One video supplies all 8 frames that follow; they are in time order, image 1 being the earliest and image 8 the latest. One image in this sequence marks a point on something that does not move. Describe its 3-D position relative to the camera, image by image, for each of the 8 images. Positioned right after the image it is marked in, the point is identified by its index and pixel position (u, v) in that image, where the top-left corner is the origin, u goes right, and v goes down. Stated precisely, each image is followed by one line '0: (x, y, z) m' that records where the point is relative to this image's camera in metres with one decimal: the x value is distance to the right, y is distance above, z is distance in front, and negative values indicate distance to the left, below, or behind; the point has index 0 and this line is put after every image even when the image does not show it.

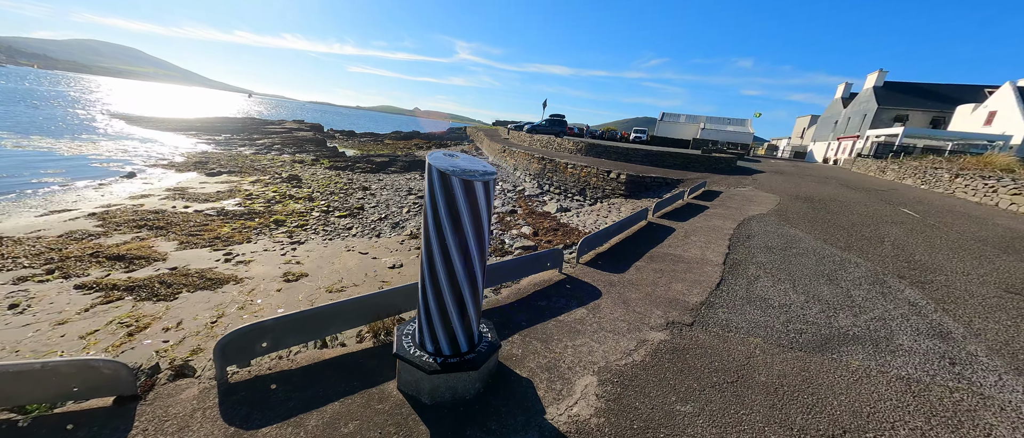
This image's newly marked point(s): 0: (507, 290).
0: (-0.1, -0.9, +4.2) m
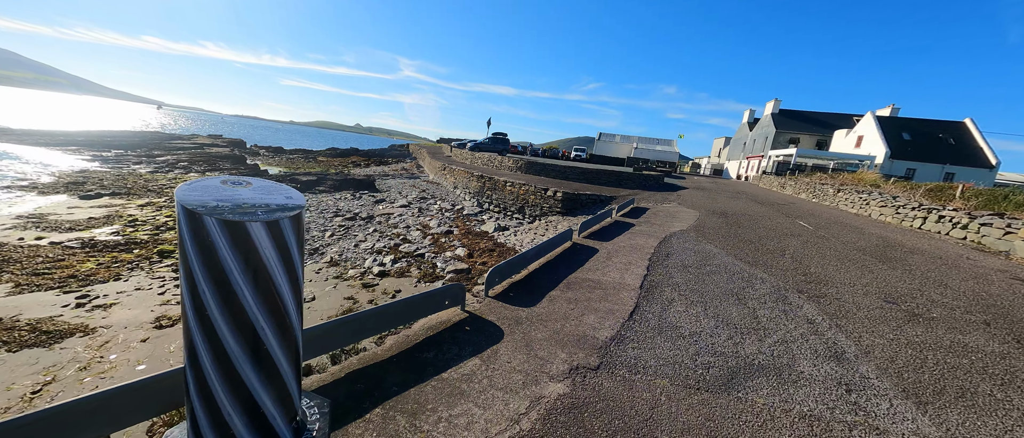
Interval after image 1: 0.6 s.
0: (-1.2, -1.2, +3.6) m
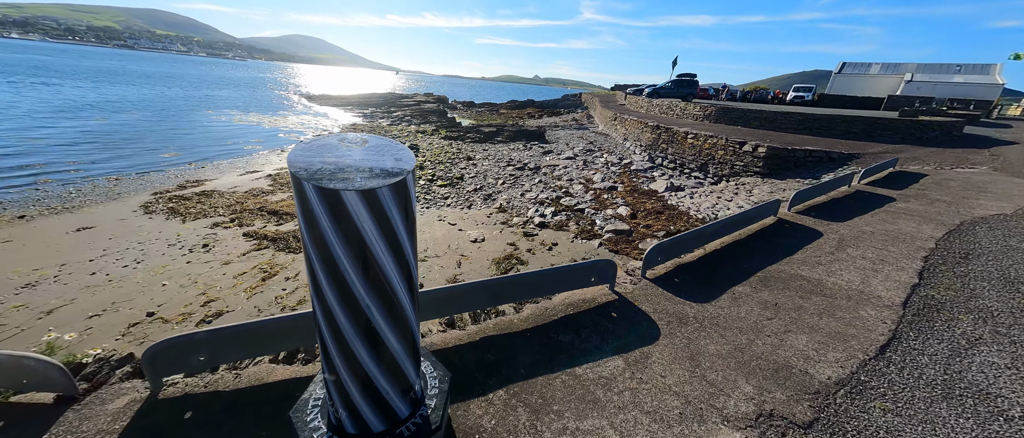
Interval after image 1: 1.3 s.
0: (+0.2, -0.9, +3.3) m
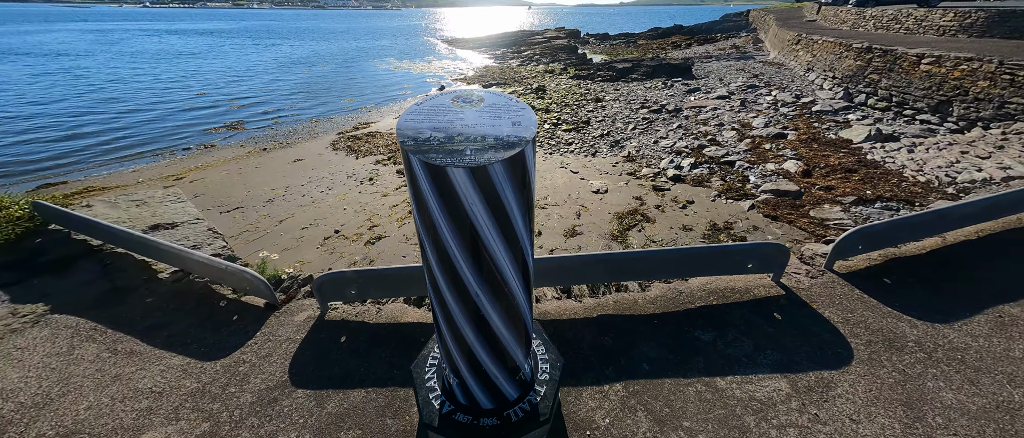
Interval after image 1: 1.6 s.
0: (+1.2, -0.6, +2.8) m
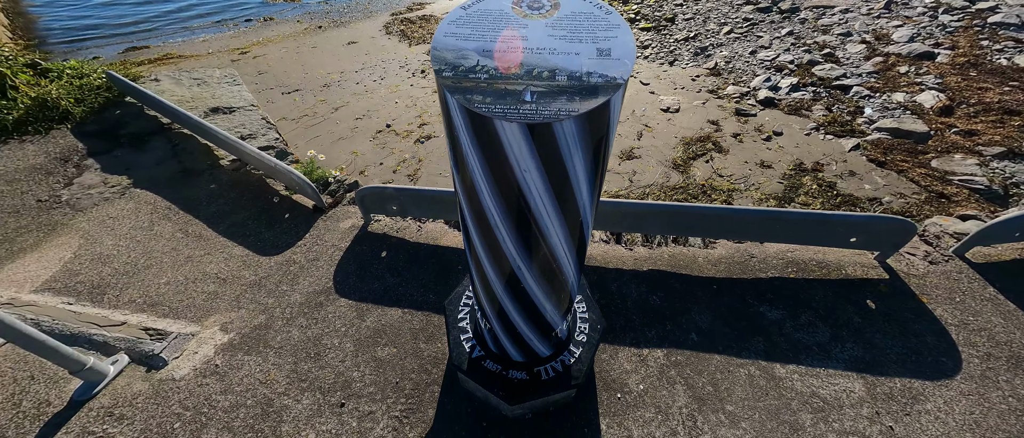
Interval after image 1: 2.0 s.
0: (+1.6, -0.2, +2.5) m
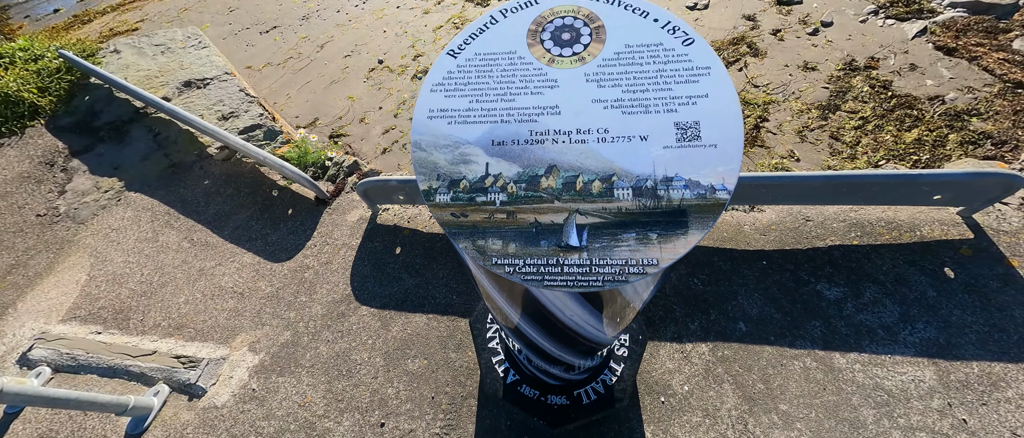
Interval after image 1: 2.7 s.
0: (+1.7, 0.0, +2.2) m
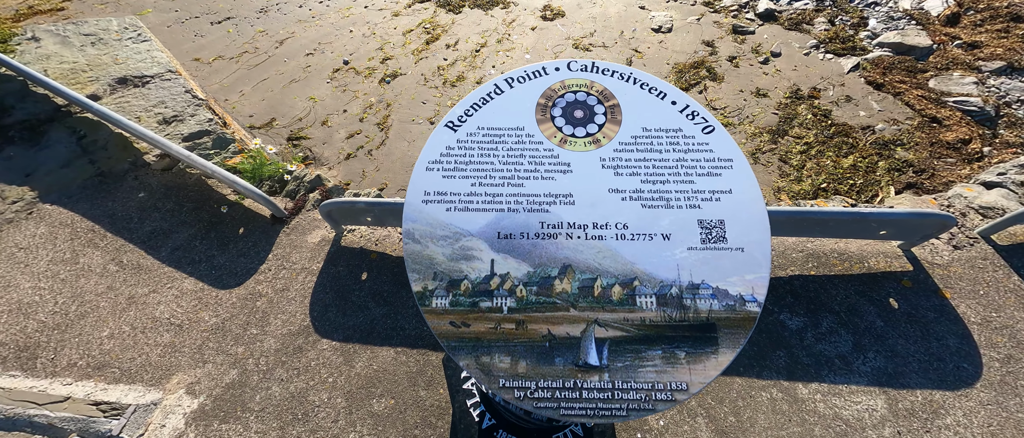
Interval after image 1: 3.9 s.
0: (+1.6, -0.1, +2.3) m
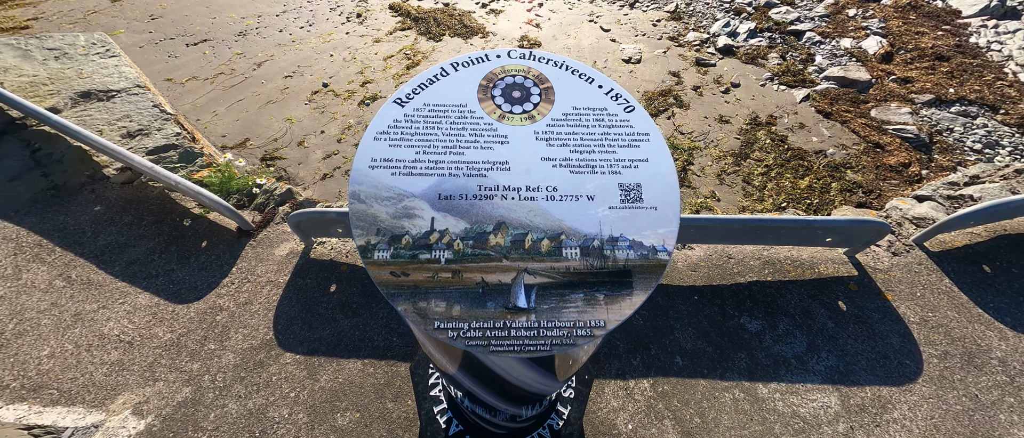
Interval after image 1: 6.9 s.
0: (+1.4, -0.2, +2.4) m
